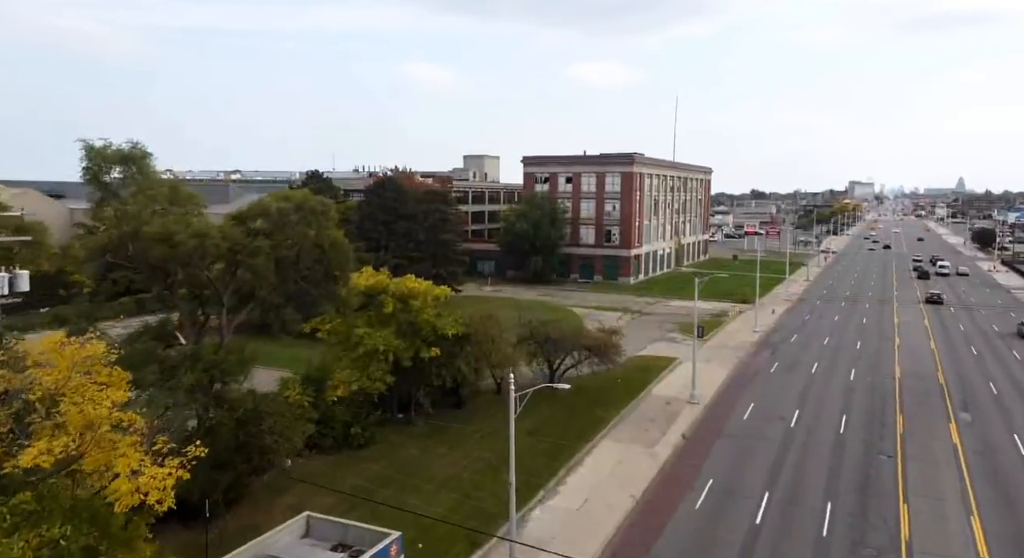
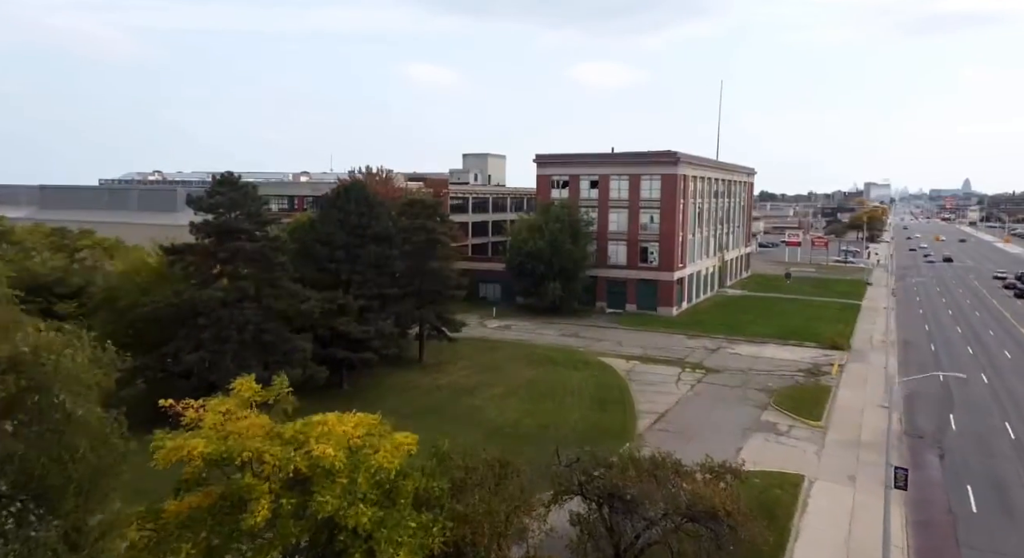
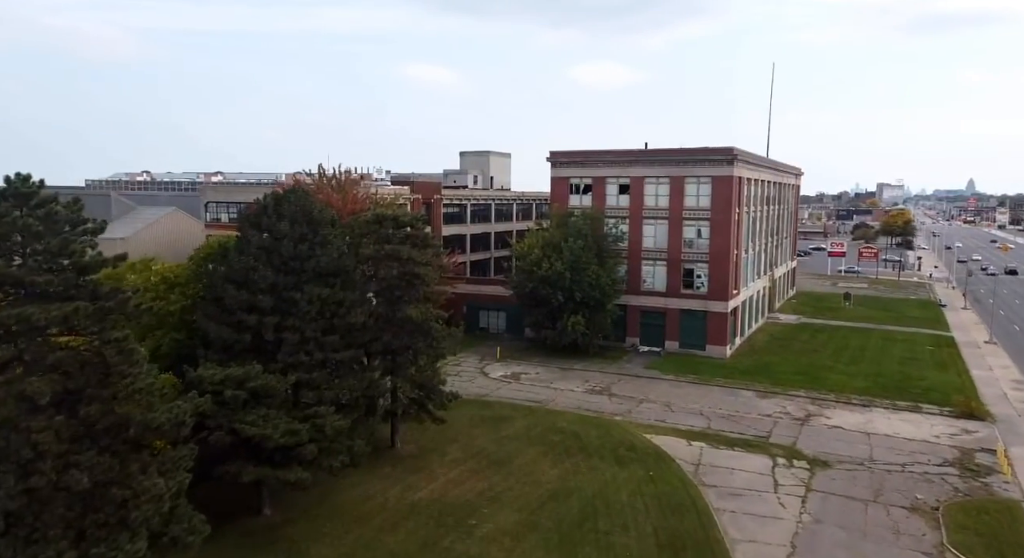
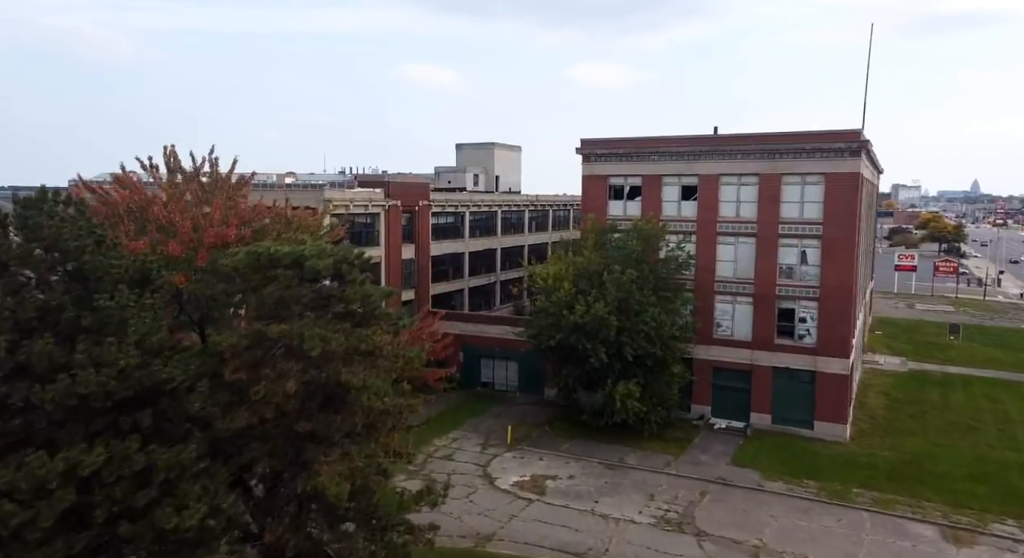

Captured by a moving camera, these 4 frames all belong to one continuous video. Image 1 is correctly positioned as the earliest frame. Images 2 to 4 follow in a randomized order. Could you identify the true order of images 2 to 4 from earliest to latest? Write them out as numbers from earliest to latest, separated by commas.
2, 3, 4
